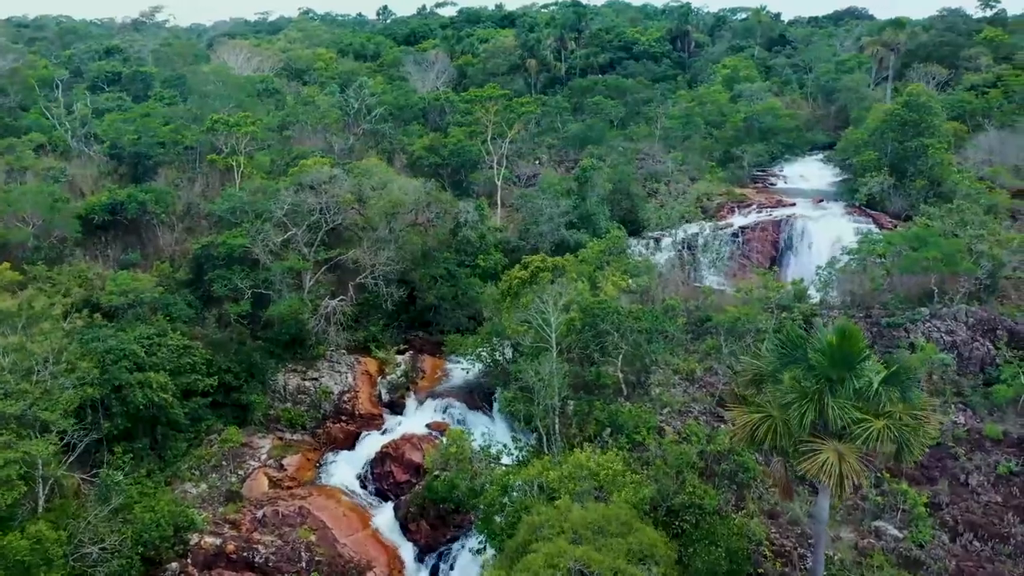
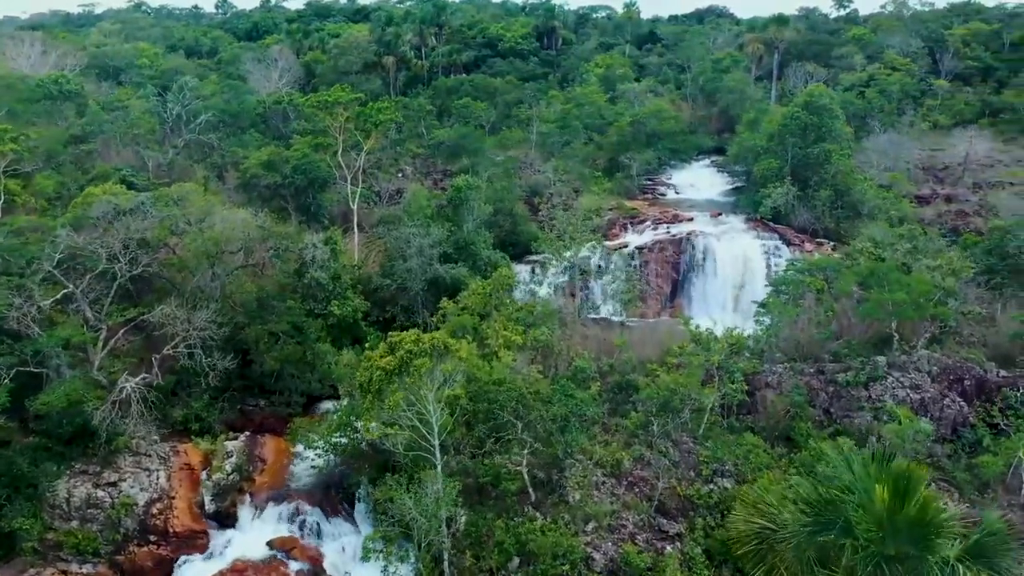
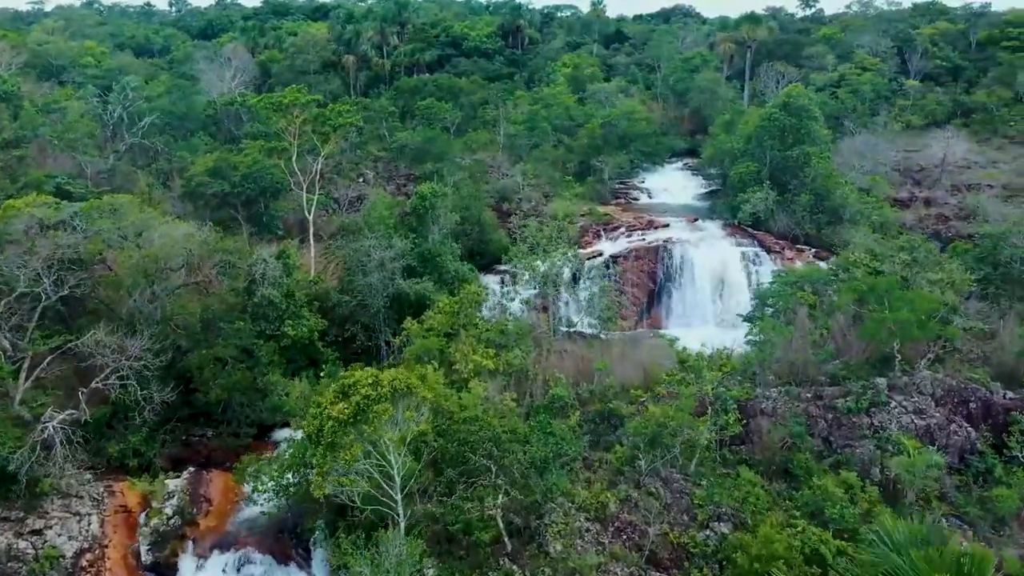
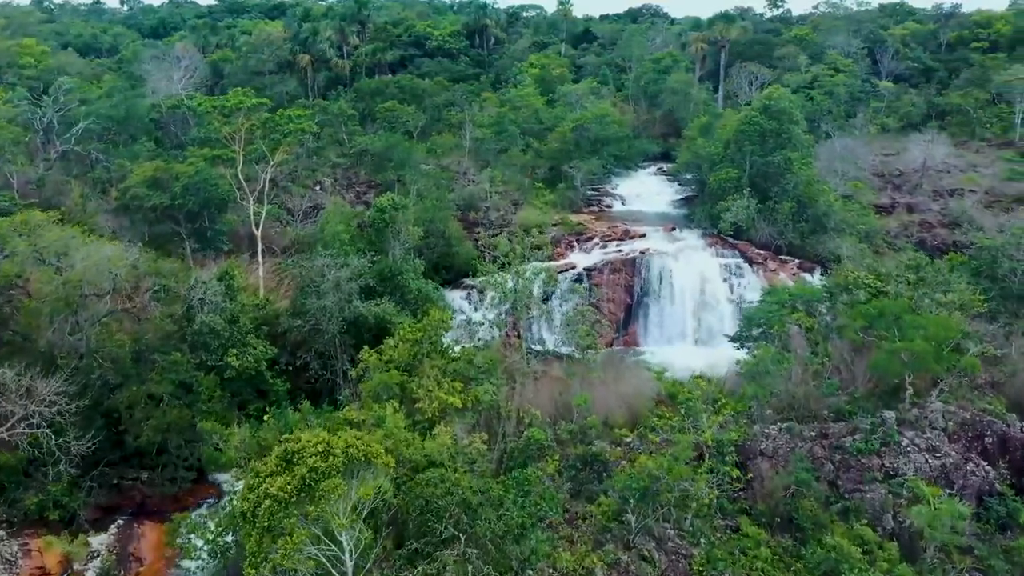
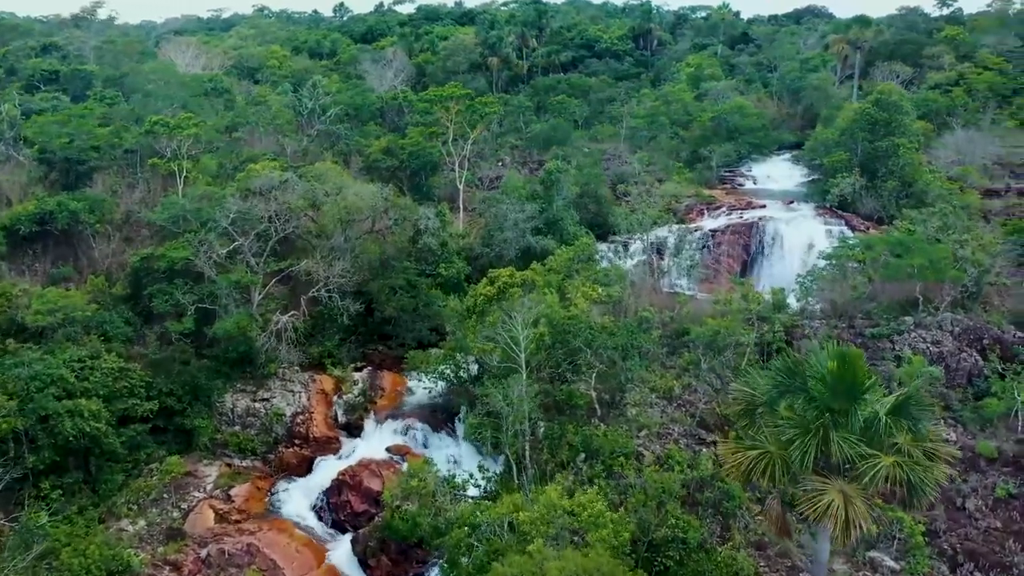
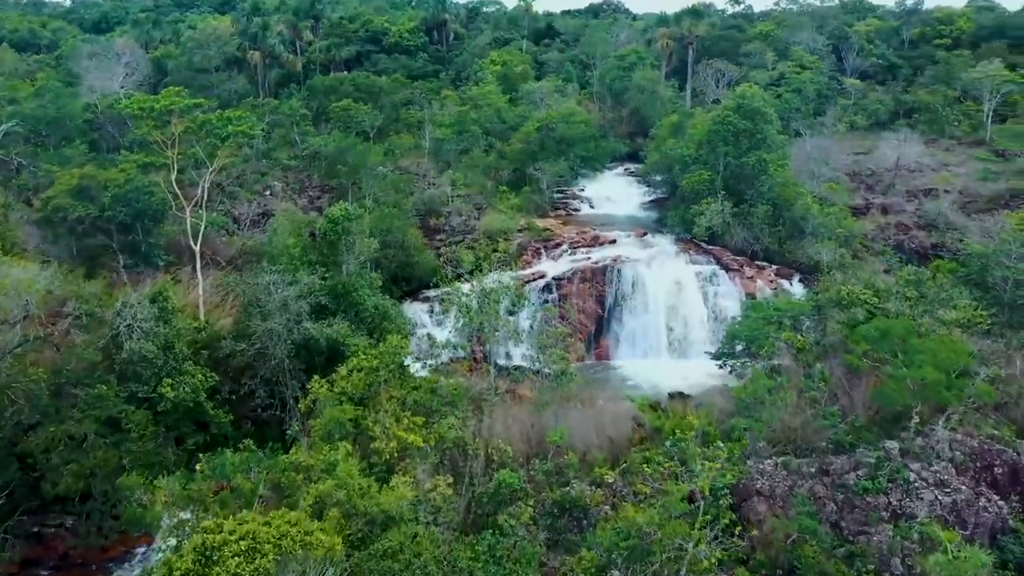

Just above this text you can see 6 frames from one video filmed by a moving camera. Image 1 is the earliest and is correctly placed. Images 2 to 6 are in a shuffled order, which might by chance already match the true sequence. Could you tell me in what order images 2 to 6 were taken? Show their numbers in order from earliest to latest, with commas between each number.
5, 2, 3, 4, 6
